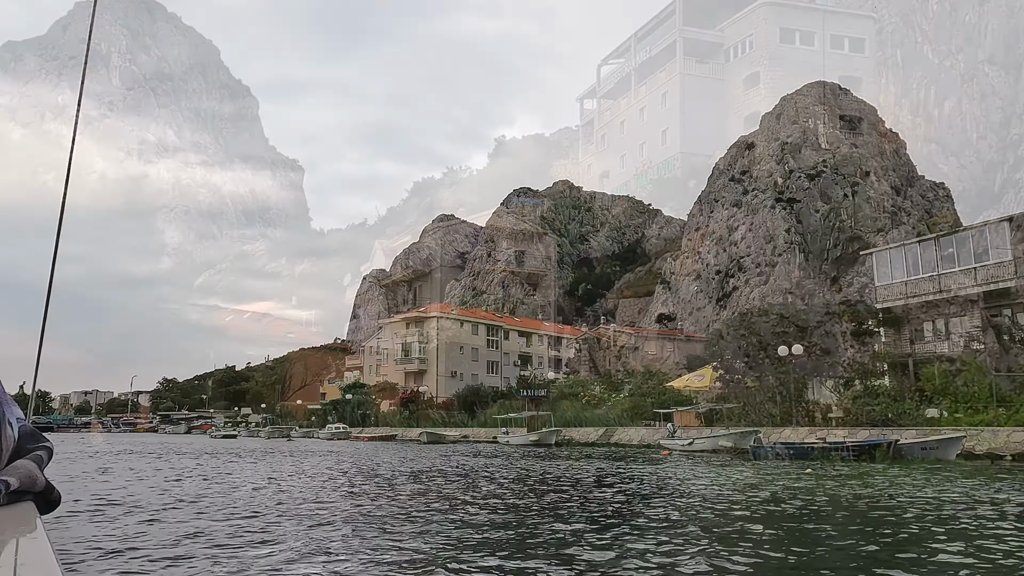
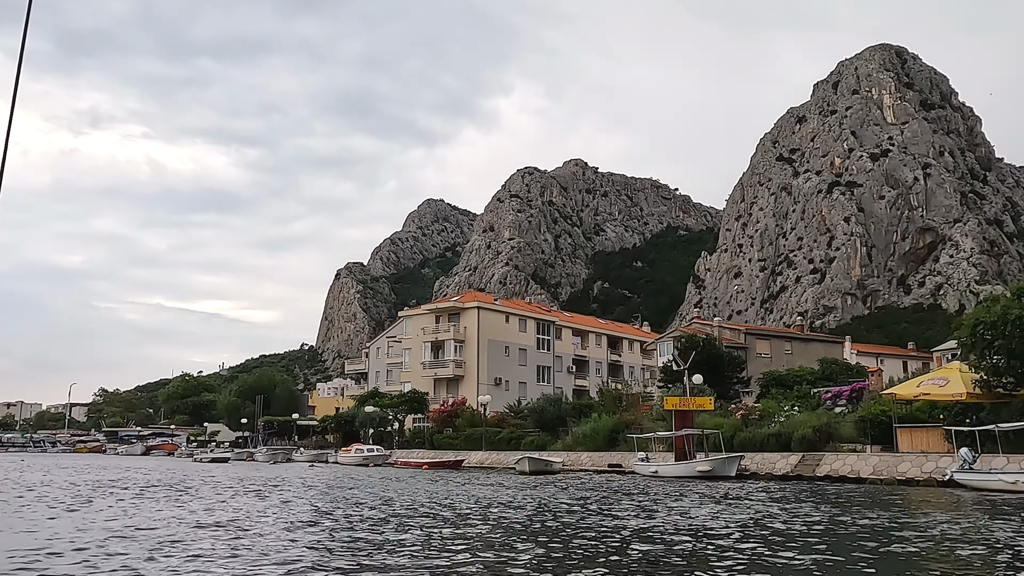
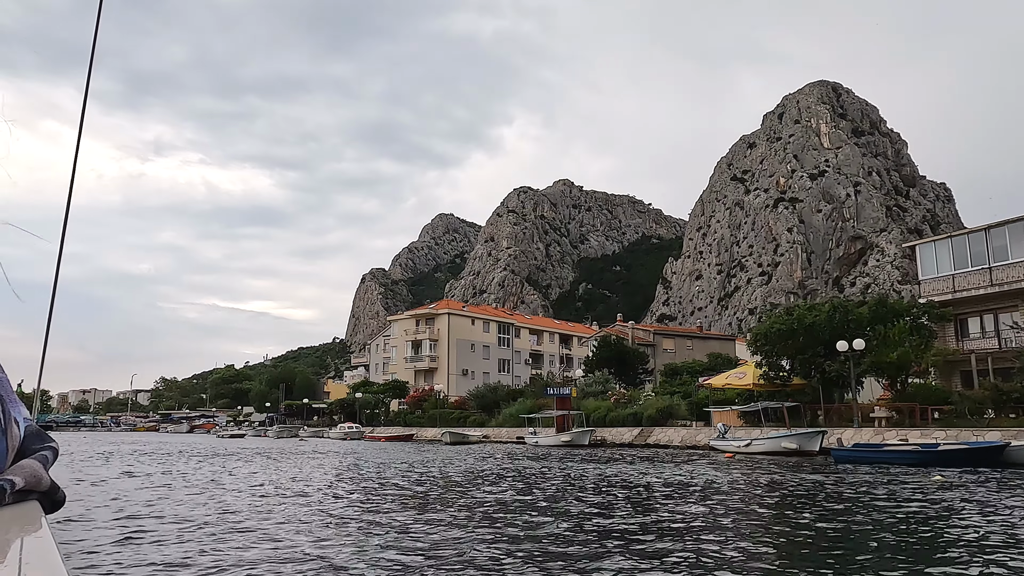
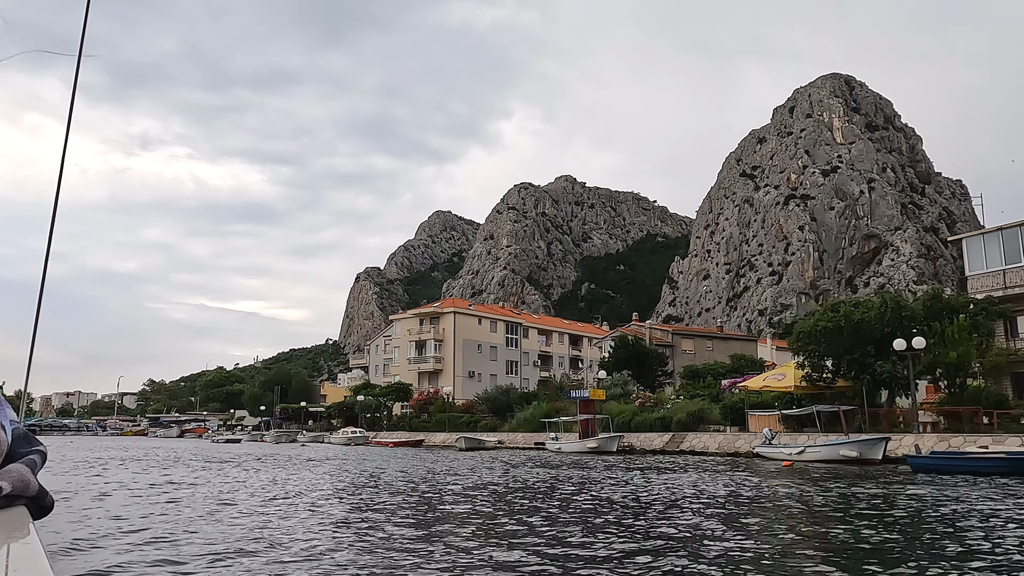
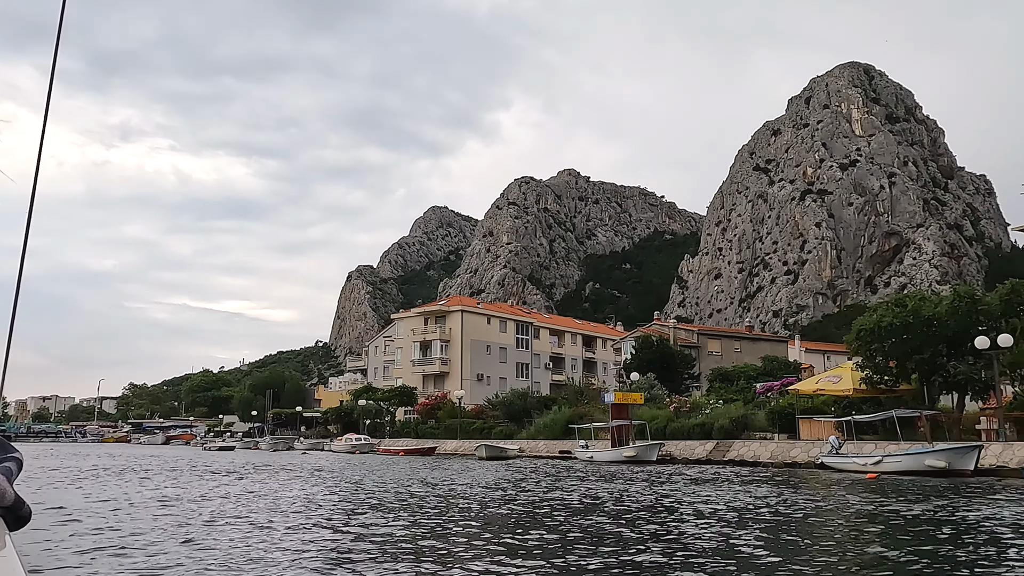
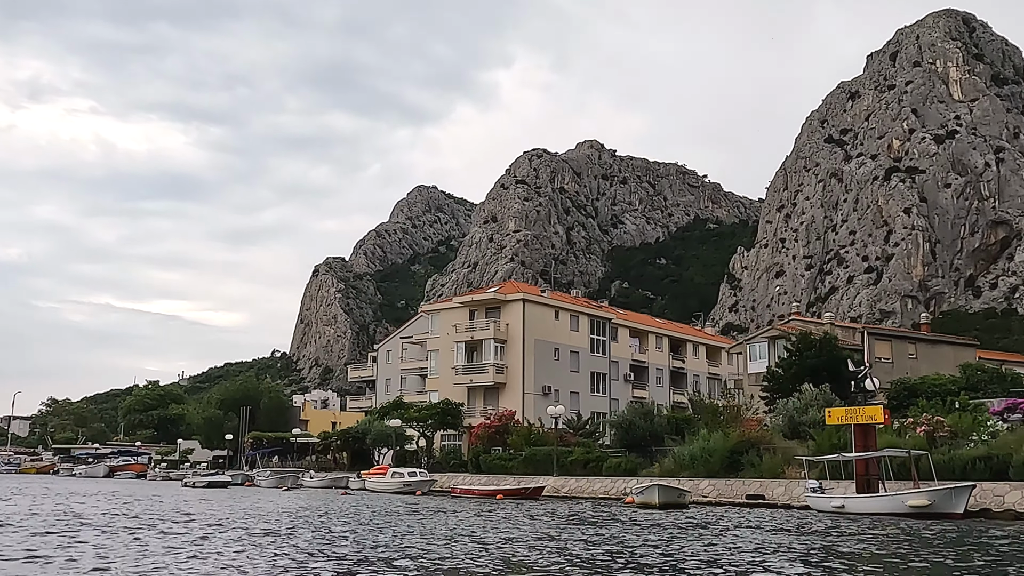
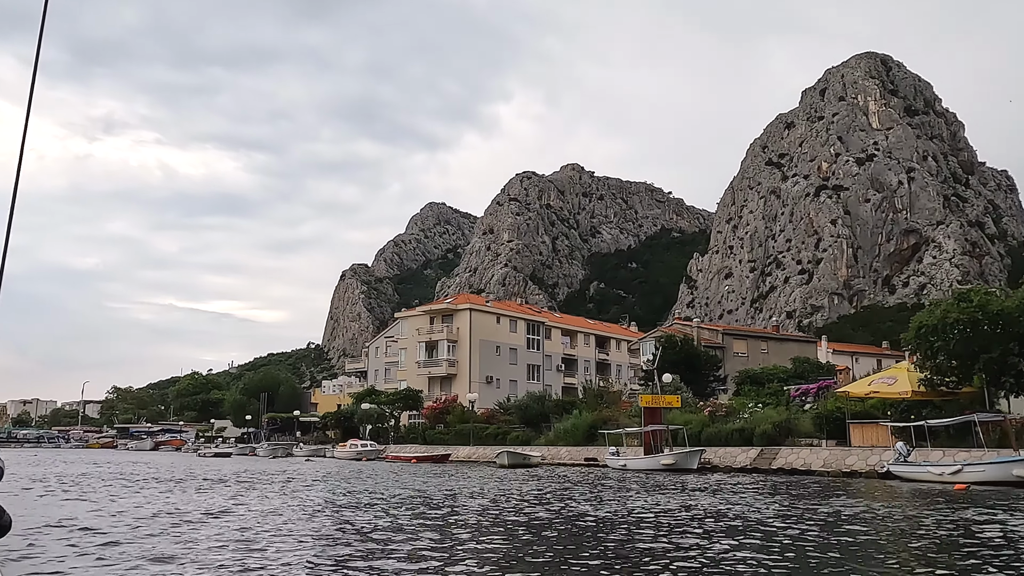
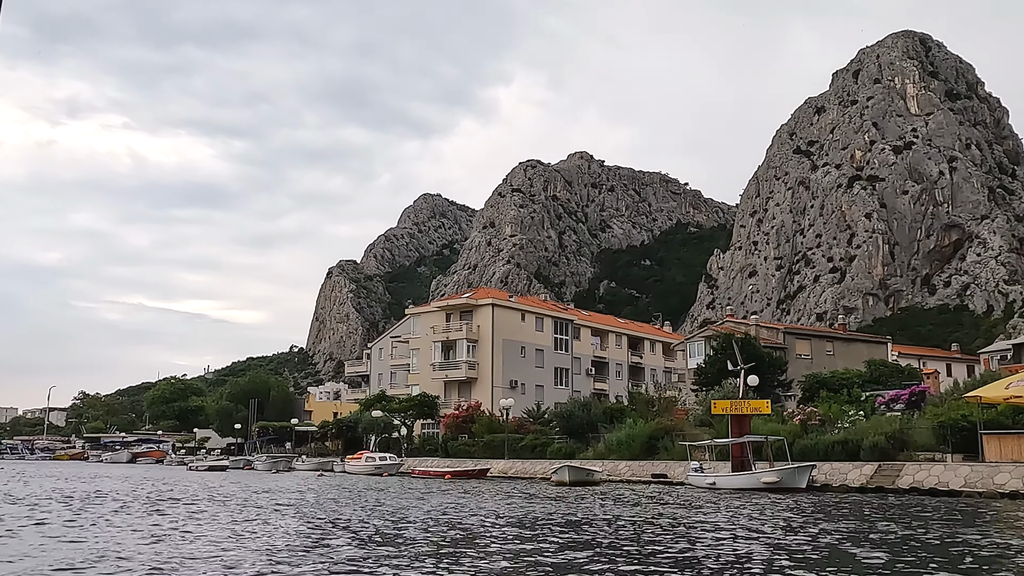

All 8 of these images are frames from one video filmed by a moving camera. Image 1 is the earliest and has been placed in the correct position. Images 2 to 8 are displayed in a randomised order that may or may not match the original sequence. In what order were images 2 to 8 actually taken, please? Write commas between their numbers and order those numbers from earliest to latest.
3, 4, 5, 7, 2, 8, 6
